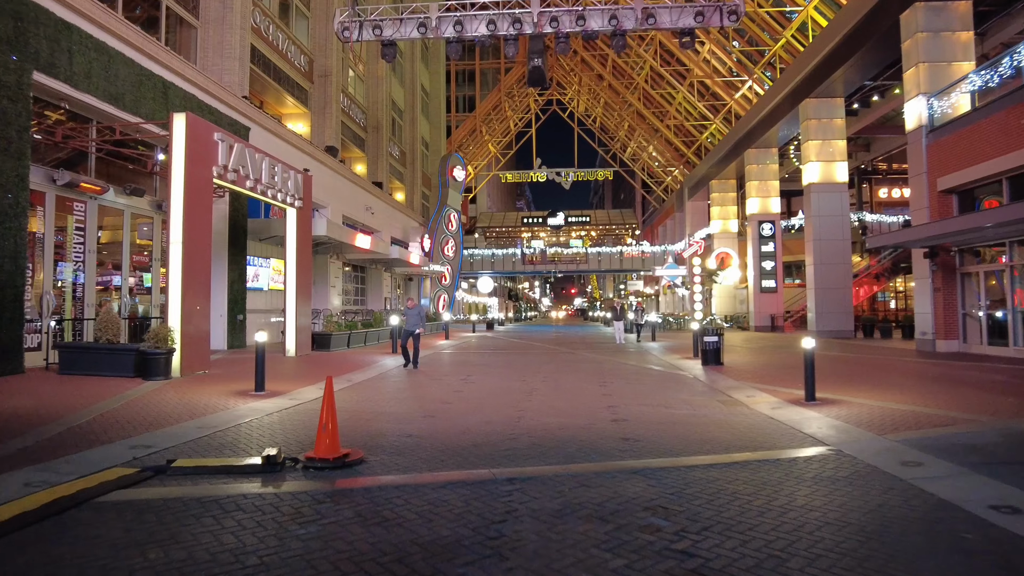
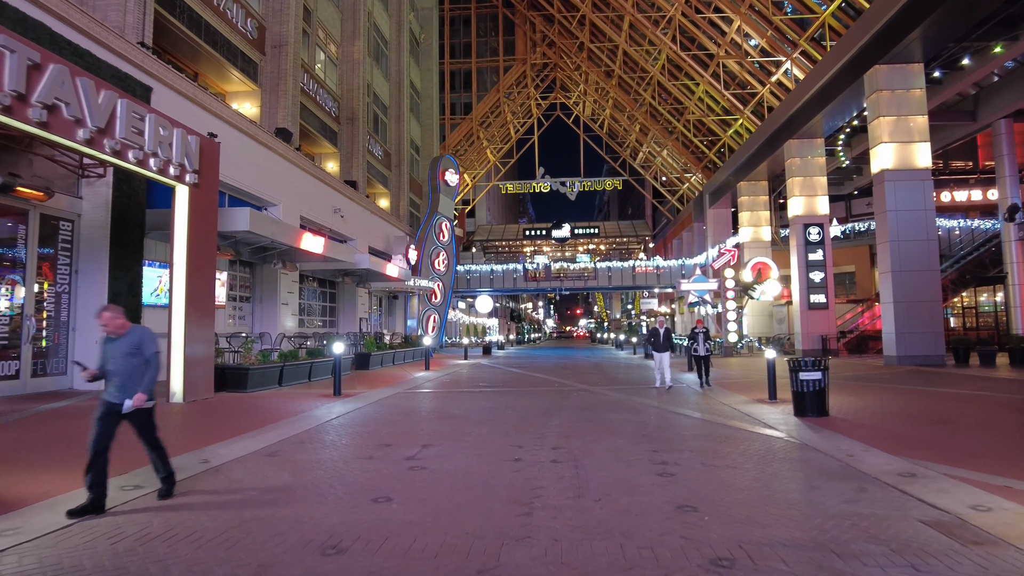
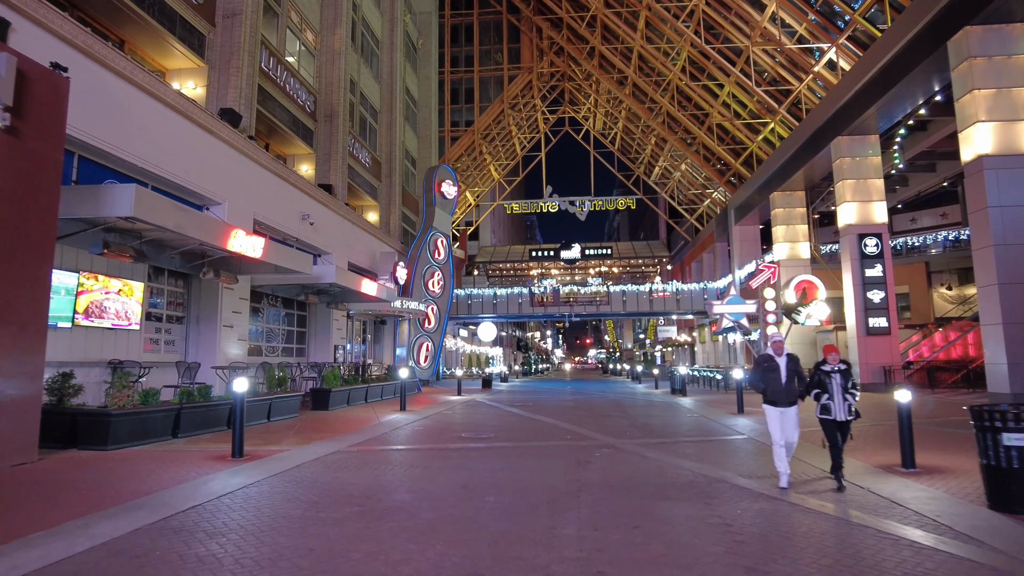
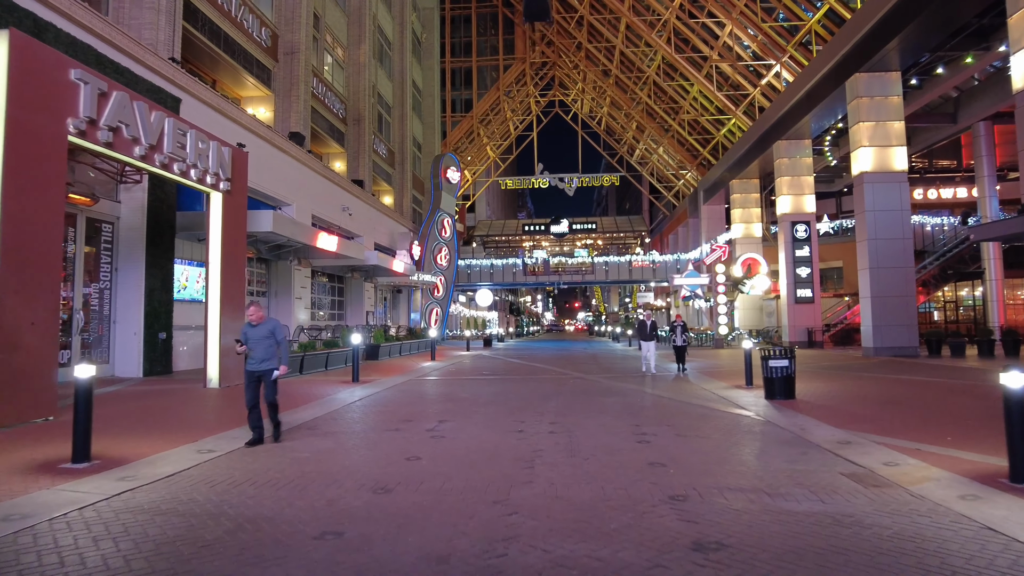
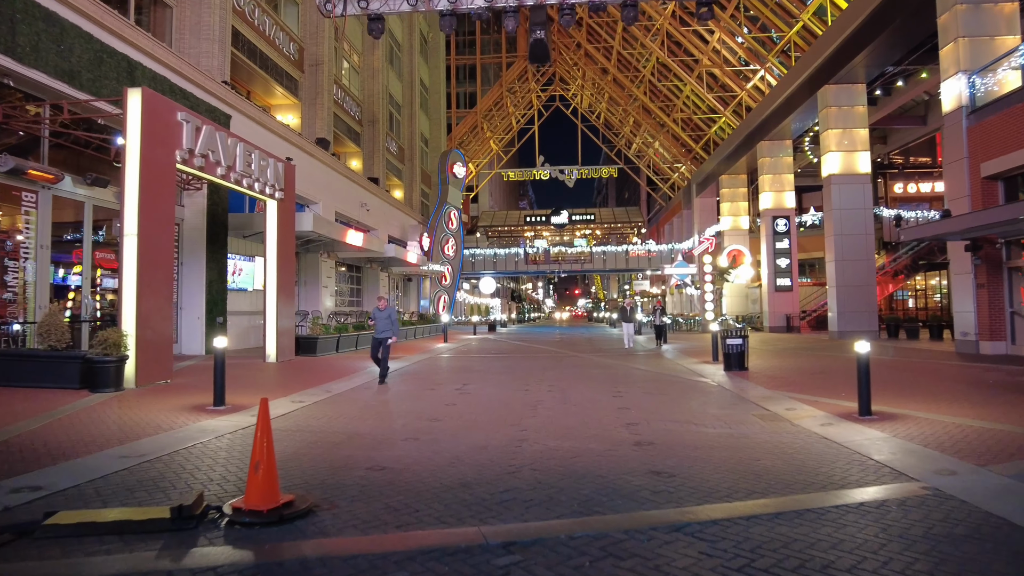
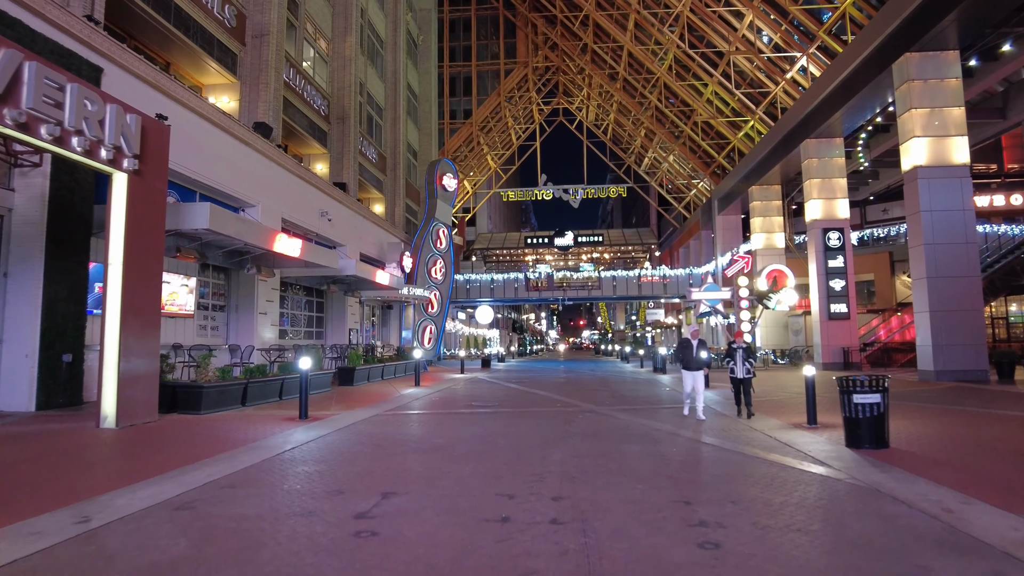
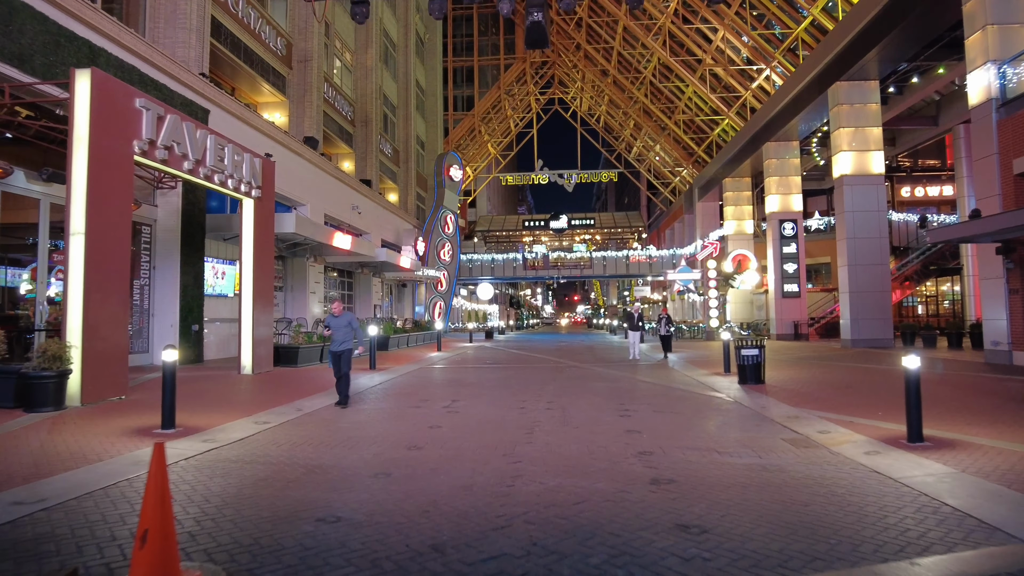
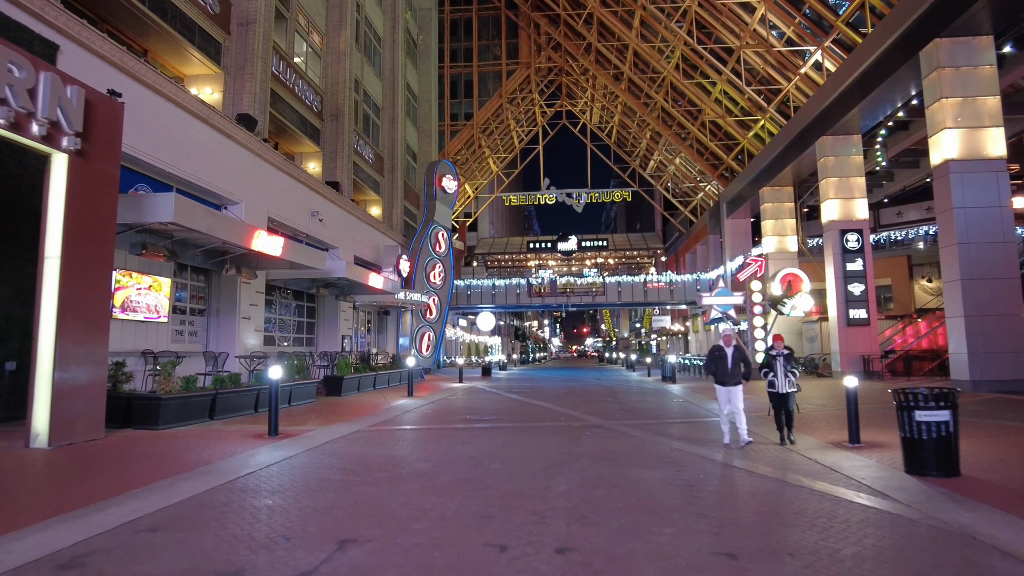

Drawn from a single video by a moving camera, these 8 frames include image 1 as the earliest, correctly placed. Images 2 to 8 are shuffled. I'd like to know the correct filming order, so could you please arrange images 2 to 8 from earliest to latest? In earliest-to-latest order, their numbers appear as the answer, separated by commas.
5, 7, 4, 2, 6, 8, 3
